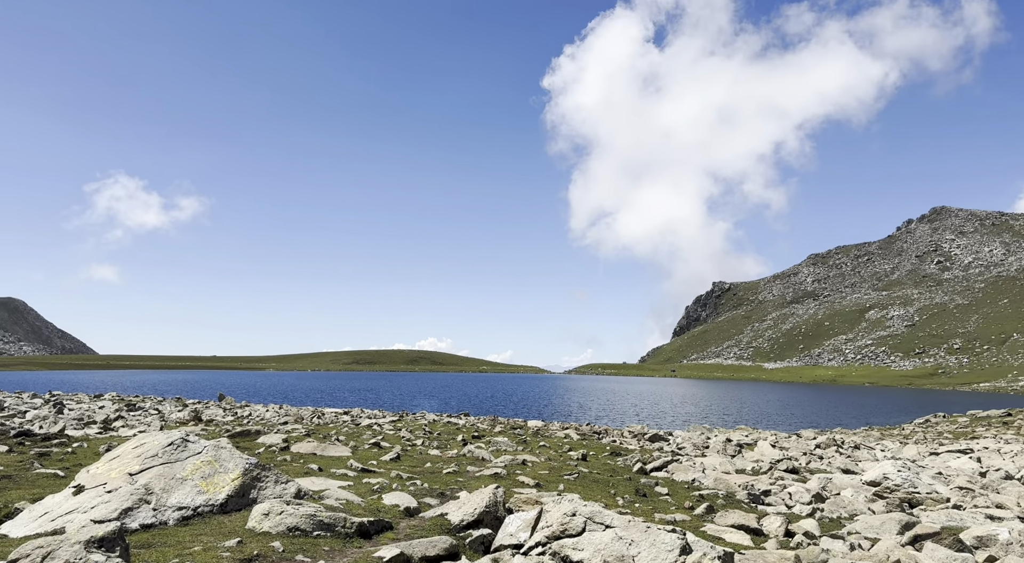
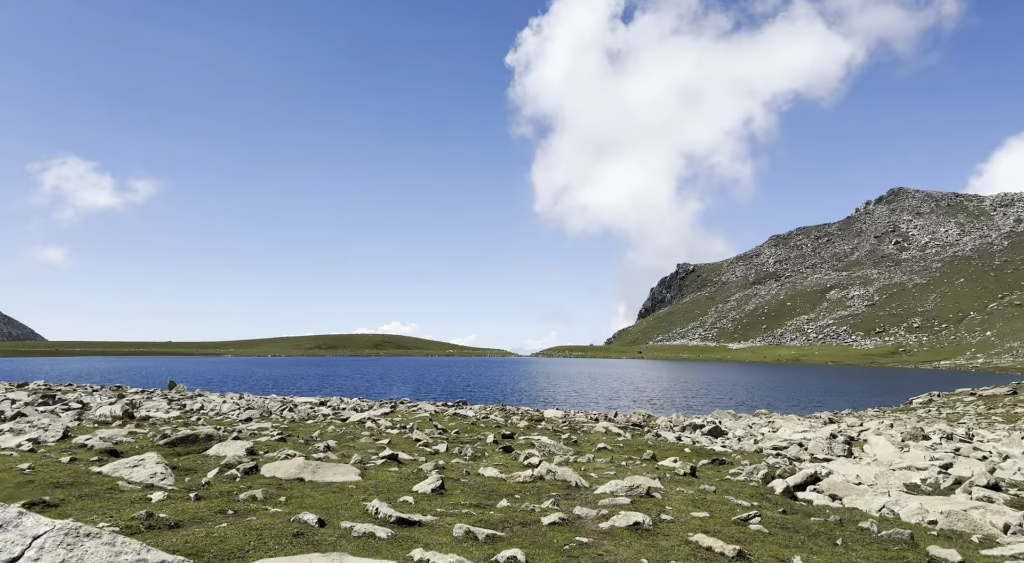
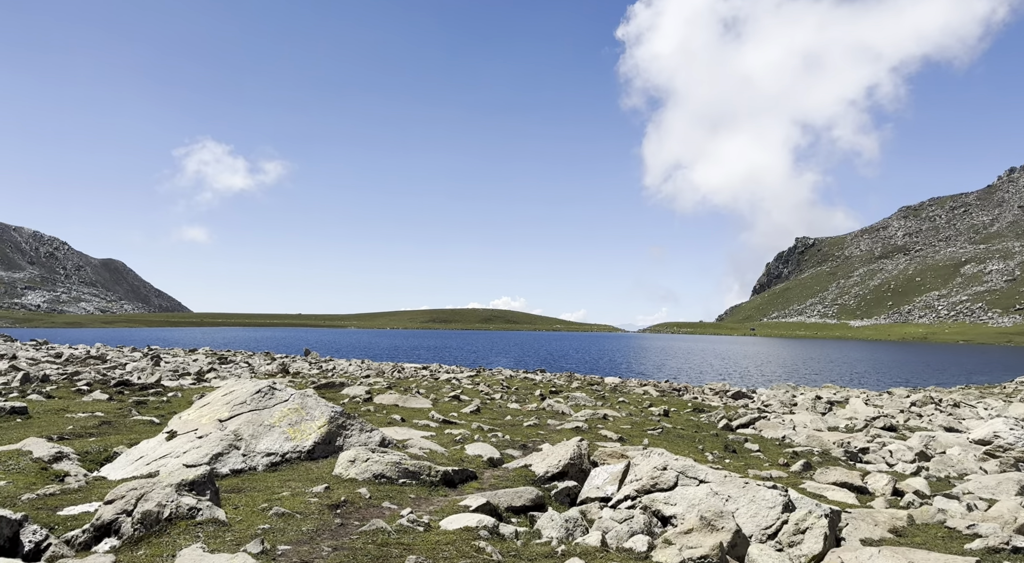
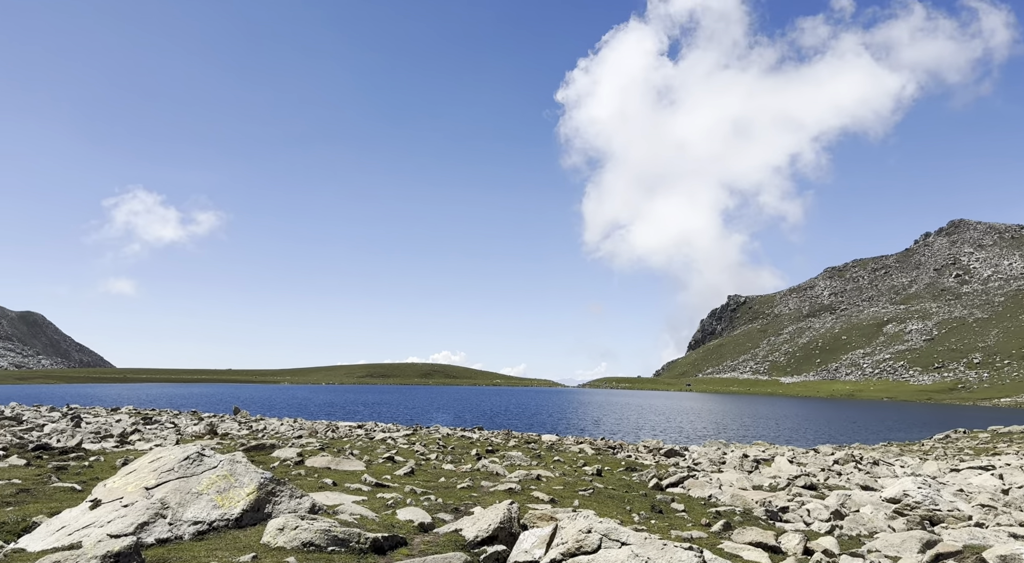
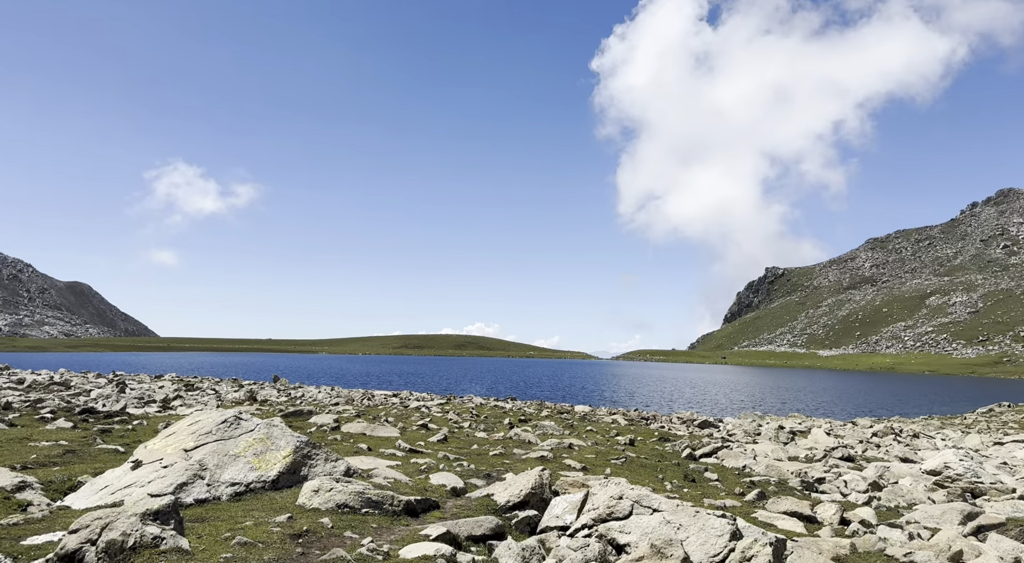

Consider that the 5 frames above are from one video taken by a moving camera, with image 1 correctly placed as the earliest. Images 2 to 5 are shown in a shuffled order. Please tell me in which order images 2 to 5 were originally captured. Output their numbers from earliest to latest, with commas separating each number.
4, 5, 3, 2
